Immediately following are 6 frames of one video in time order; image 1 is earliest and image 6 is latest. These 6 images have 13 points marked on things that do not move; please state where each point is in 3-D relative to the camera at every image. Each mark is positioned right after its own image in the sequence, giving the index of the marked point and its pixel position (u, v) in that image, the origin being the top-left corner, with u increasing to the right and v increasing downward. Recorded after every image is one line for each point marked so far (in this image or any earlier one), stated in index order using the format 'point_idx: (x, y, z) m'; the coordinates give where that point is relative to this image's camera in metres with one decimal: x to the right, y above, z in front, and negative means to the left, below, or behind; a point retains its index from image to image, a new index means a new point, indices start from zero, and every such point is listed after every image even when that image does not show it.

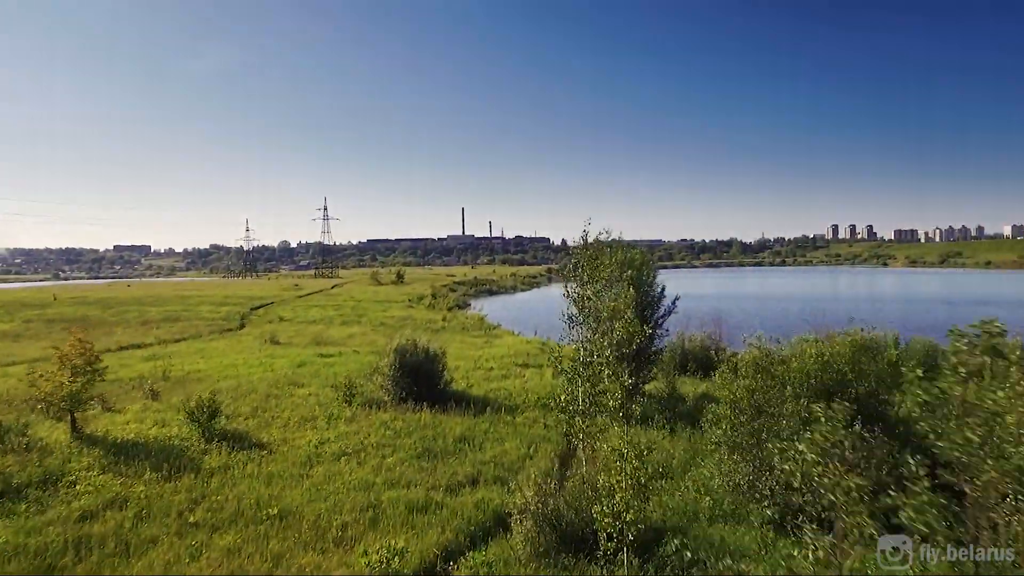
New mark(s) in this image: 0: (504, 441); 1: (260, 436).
0: (-0.1, -2.6, +9.9) m
1: (-4.3, -2.5, +9.9) m
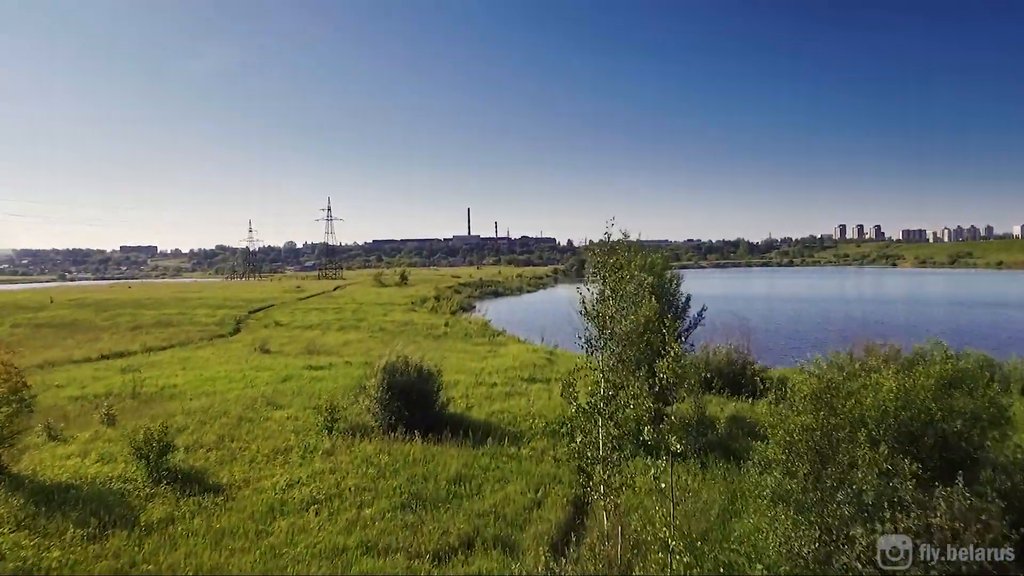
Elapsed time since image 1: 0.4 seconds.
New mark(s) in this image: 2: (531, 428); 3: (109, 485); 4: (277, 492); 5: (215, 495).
0: (-0.1, -2.8, +8.3) m
1: (-4.2, -2.7, +8.4) m
2: (+0.4, -2.6, +10.9) m
3: (-5.5, -2.7, +7.9) m
4: (-3.2, -2.8, +7.9) m
5: (-4.0, -2.8, +7.8) m
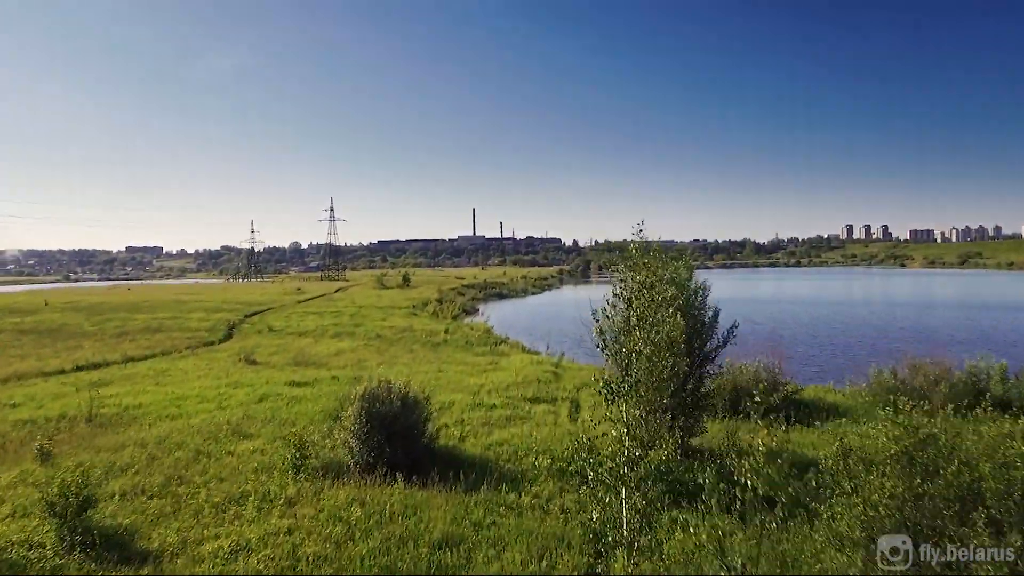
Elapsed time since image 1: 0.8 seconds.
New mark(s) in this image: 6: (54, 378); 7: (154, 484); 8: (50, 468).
0: (-0.1, -3.0, +6.8) m
1: (-4.2, -2.9, +6.8) m
2: (+0.4, -2.9, +9.3) m
3: (-5.5, -2.9, +6.4) m
4: (-3.2, -3.0, +6.4) m
5: (-4.0, -3.0, +6.2) m
6: (-14.8, -2.9, +18.9) m
7: (-5.2, -2.8, +8.5) m
8: (-7.0, -2.8, +8.9) m
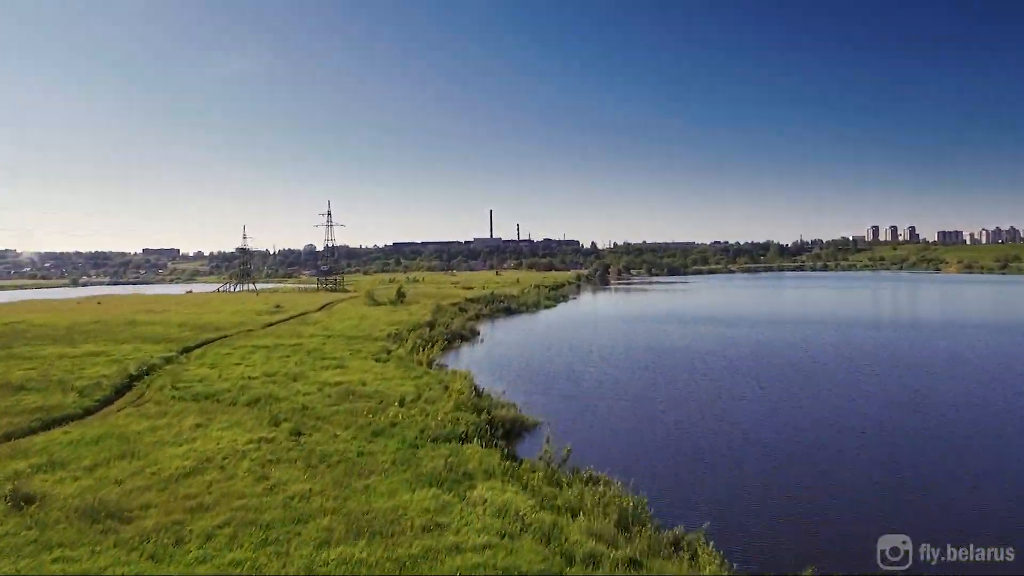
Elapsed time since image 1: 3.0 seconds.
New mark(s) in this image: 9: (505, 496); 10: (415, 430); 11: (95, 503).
0: (-1.3, -4.8, -2.7) m
1: (-5.5, -4.7, -2.5) m
2: (-0.8, -4.7, -0.1) m
3: (-6.8, -4.7, -2.9) m
4: (-4.5, -4.8, -3.0) m
5: (-5.3, -4.8, -3.1) m
6: (-15.7, -4.7, +9.9) m
7: (-6.4, -4.6, -0.8) m
8: (-8.2, -4.5, -0.3) m
9: (-0.3, -4.5, +12.6) m
10: (-3.0, -4.3, +18.0) m
11: (-8.9, -4.5, +12.3) m
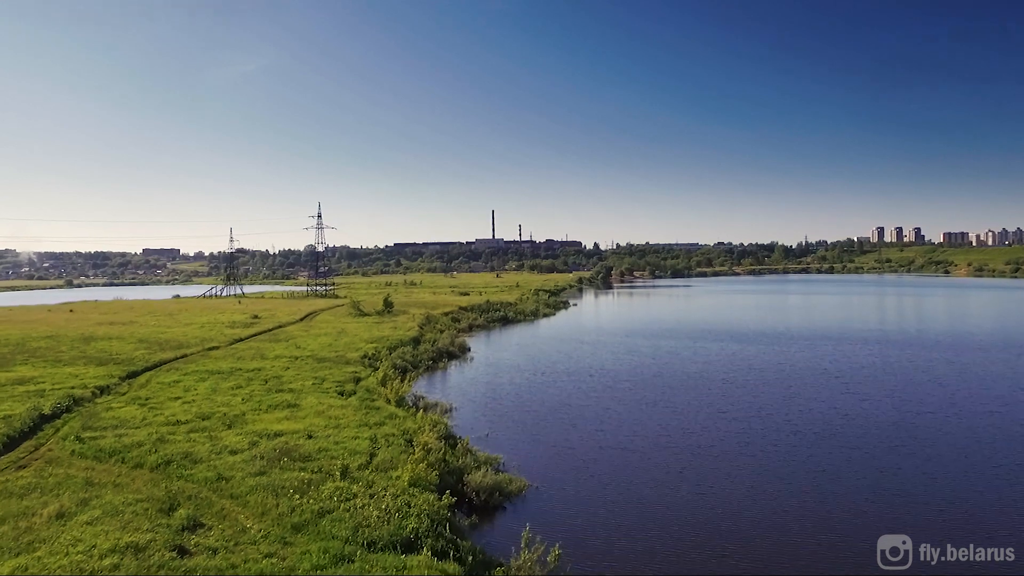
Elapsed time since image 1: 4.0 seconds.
0: (-2.1, -5.8, -7.4) m
1: (-6.3, -5.7, -7.2) m
2: (-1.6, -5.7, -4.8) m
3: (-7.6, -5.7, -7.6) m
4: (-5.3, -5.8, -7.7) m
5: (-6.1, -5.8, -7.8) m
6: (-16.5, -5.7, +5.3) m
7: (-7.2, -5.6, -5.5) m
8: (-9.0, -5.5, -5.0) m
9: (-1.0, -5.5, +7.9) m
10: (-3.8, -5.3, +13.3) m
11: (-9.6, -5.5, +7.7) m
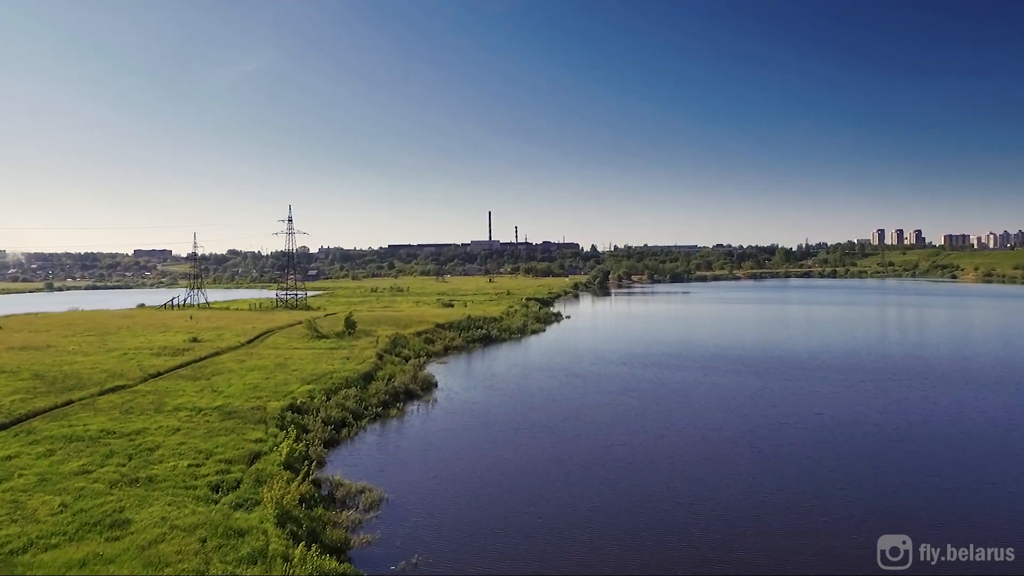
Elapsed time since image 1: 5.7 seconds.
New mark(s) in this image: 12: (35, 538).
0: (-3.8, -7.5, -15.7) m
1: (-7.9, -7.4, -15.5) m
2: (-3.3, -7.3, -13.1) m
3: (-9.3, -7.3, -15.9) m
4: (-7.0, -7.4, -16.0) m
5: (-7.7, -7.4, -16.1) m
6: (-18.2, -7.3, -3.1) m
7: (-8.9, -7.3, -13.8) m
8: (-10.7, -7.2, -13.3) m
9: (-2.7, -7.2, -0.4) m
10: (-5.5, -7.0, +5.0) m
11: (-11.3, -7.2, -0.7) m
12: (-12.9, -6.7, +16.3) m
